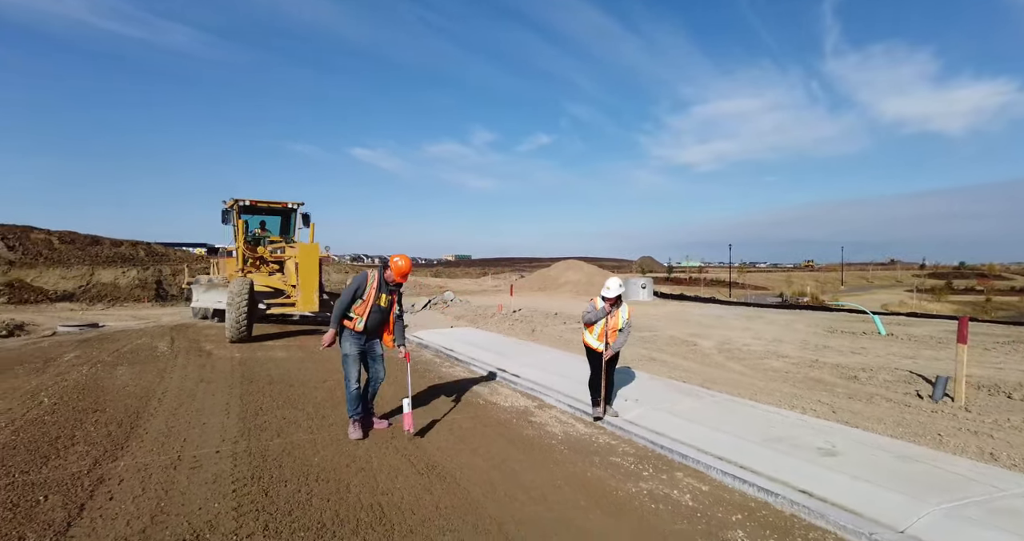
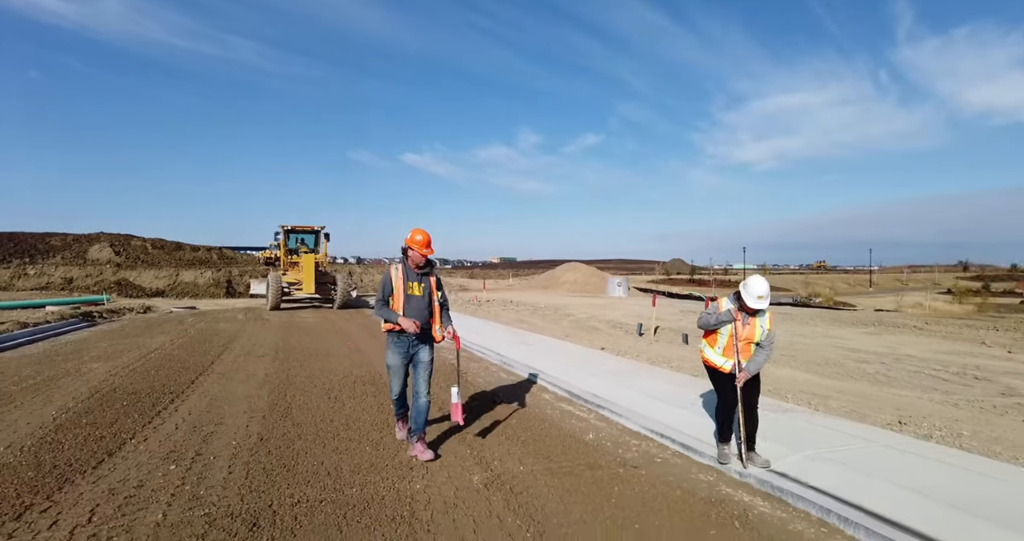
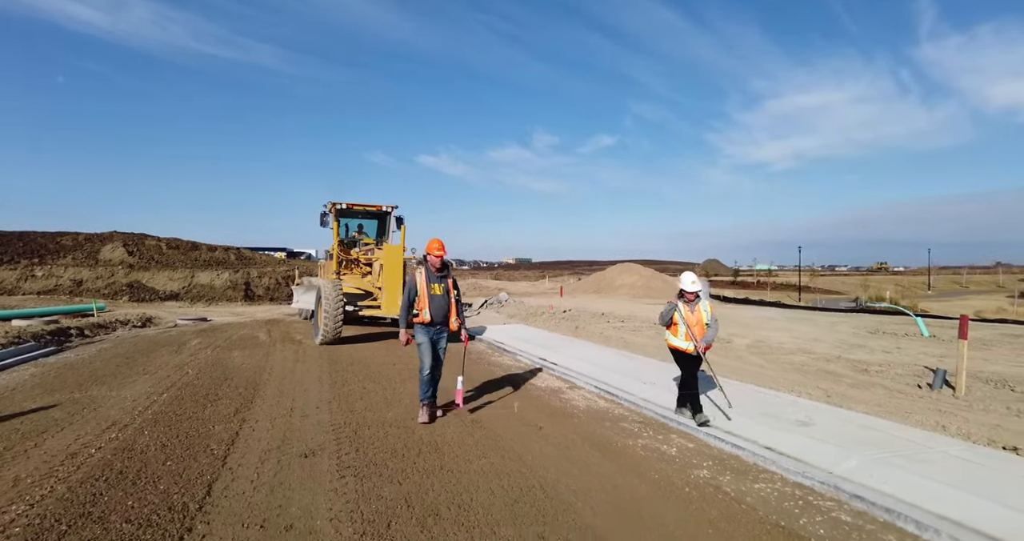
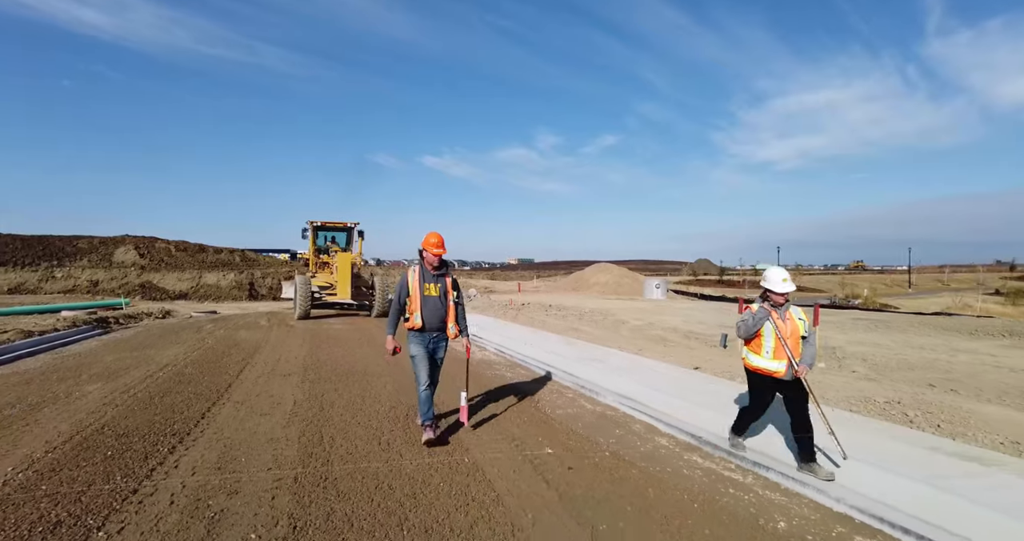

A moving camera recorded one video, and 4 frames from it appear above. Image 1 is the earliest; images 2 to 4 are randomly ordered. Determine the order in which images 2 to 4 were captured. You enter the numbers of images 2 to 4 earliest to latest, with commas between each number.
3, 4, 2
